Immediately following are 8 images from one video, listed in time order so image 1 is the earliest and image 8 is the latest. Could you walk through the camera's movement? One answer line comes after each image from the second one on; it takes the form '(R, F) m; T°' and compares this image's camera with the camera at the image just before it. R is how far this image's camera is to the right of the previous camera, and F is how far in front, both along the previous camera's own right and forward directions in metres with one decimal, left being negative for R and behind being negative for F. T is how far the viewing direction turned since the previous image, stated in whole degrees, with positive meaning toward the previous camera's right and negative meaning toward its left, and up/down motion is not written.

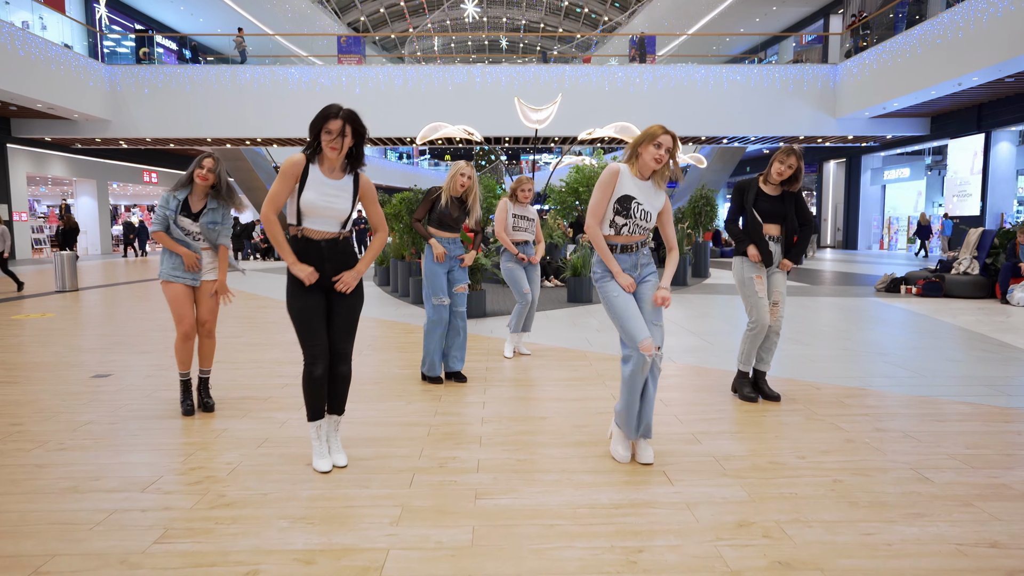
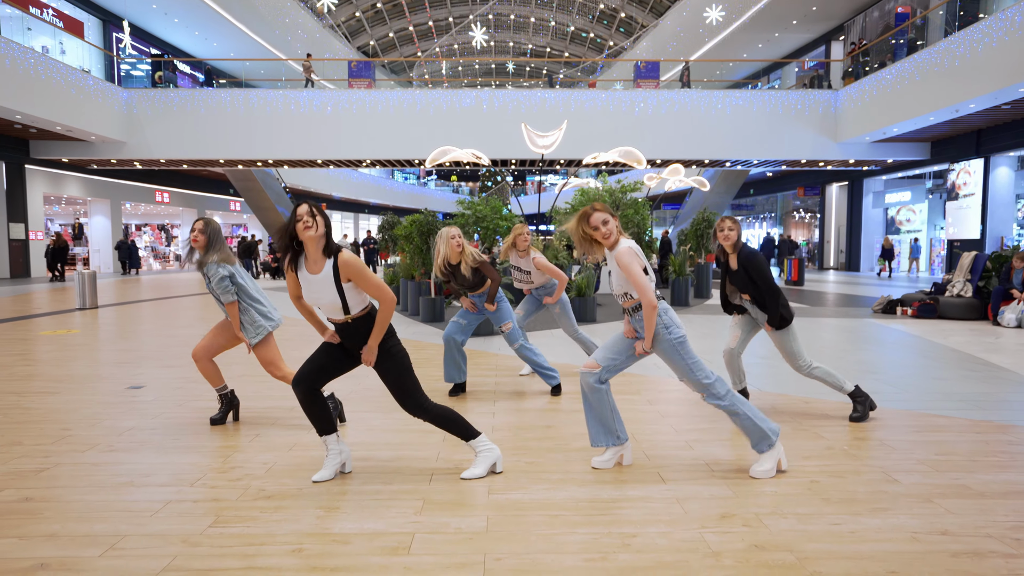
(0.0, -0.3) m; 0°
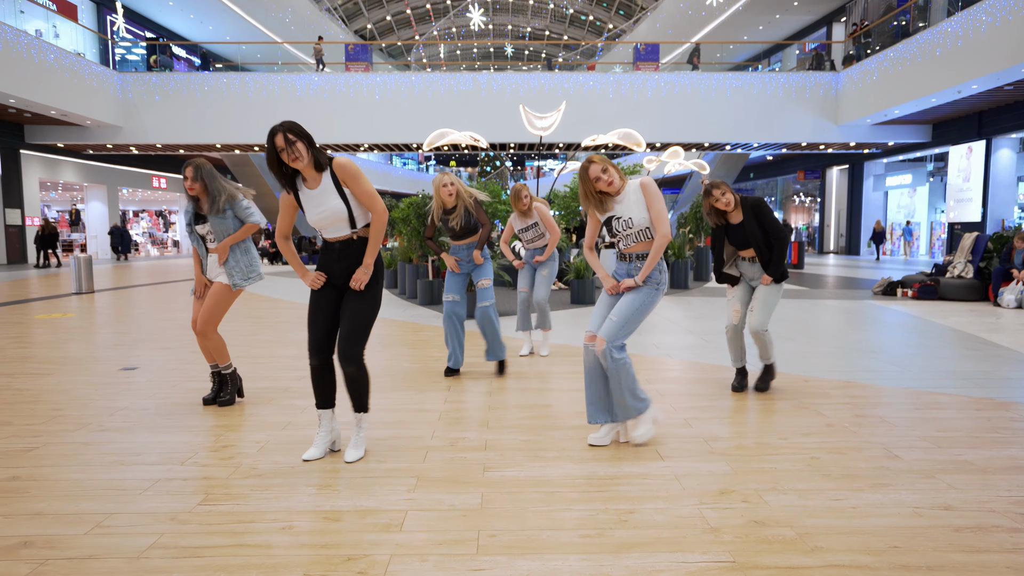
(0.0, +0.1) m; 0°
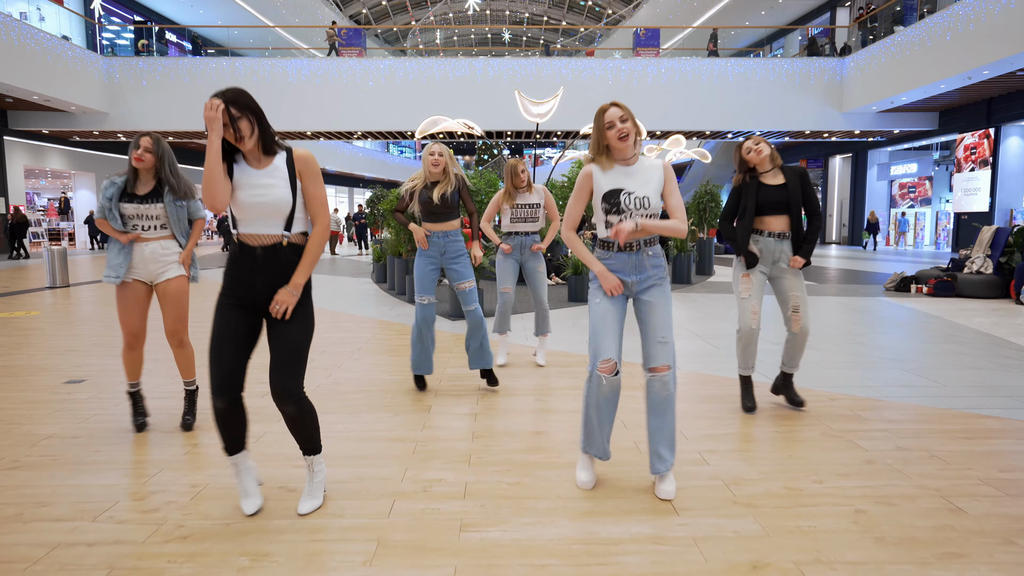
(0.0, +0.5) m; 0°
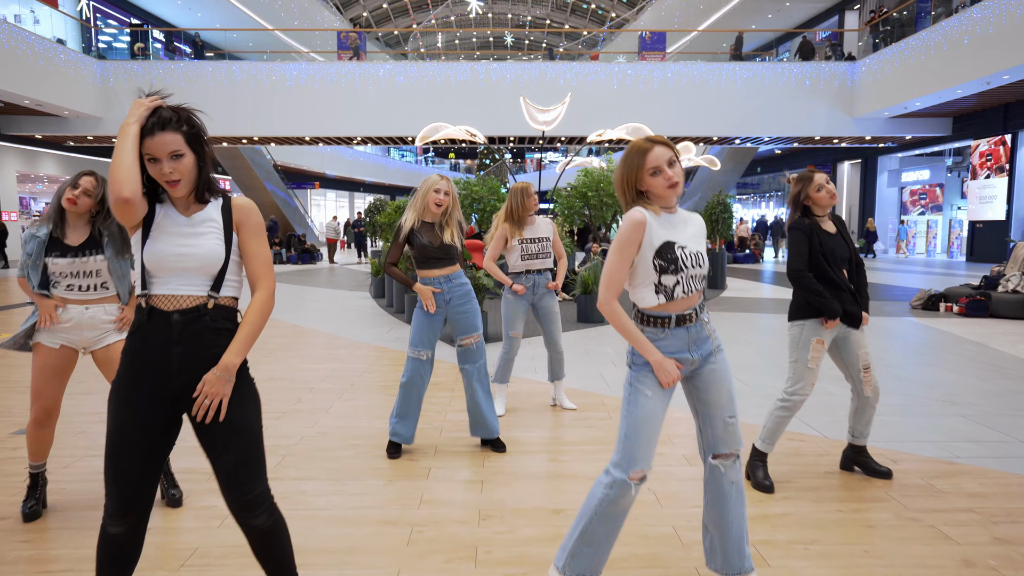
(0.0, +0.5) m; 0°
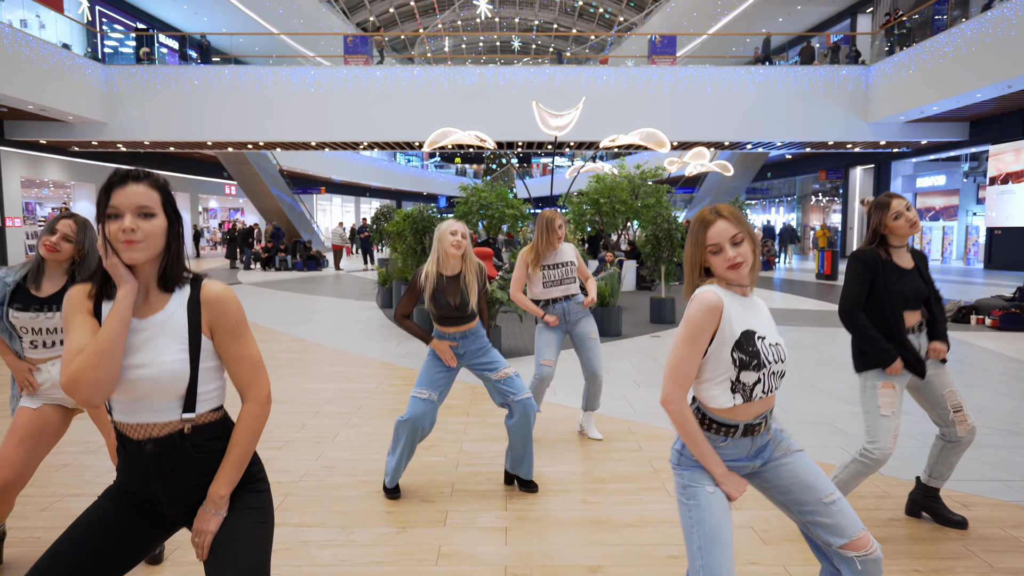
(-0.1, +0.3) m; 0°
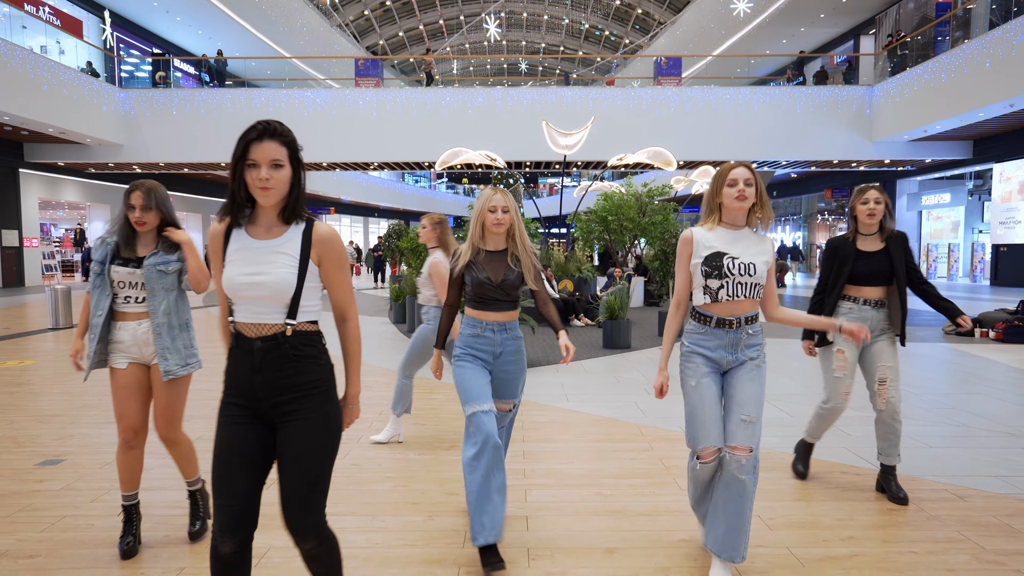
(-0.1, -0.2) m; -1°
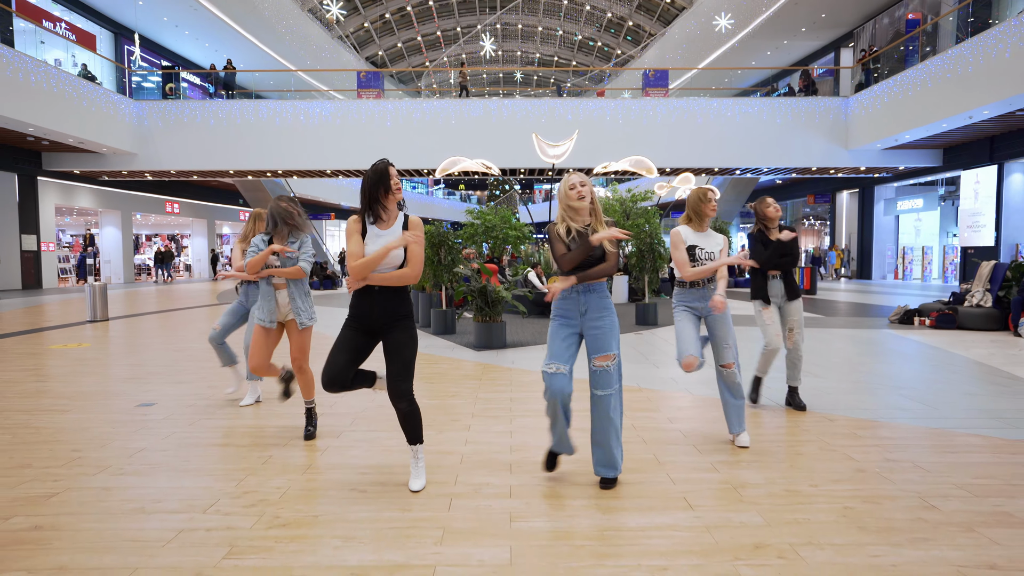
(0.0, -1.1) m; 0°
